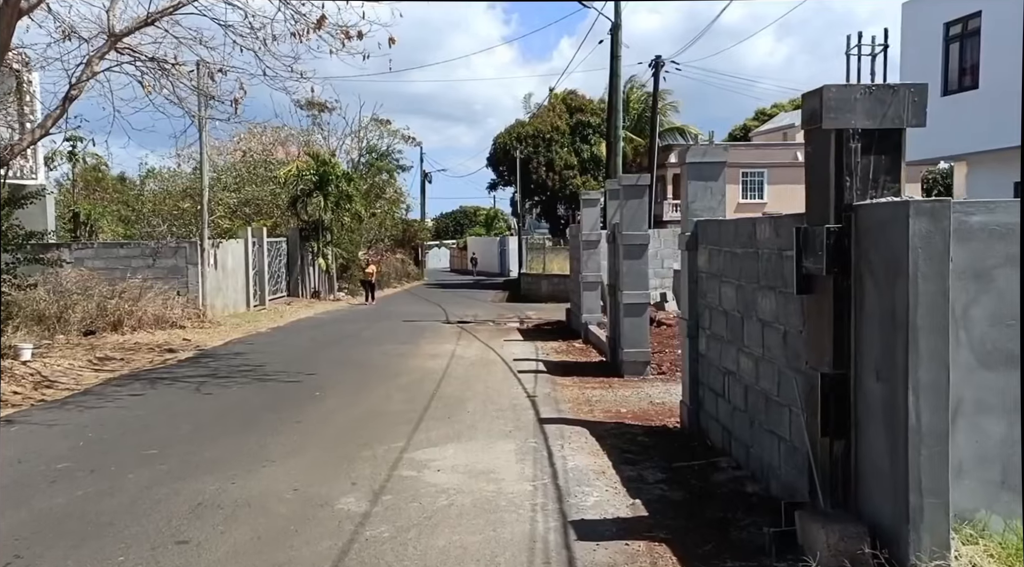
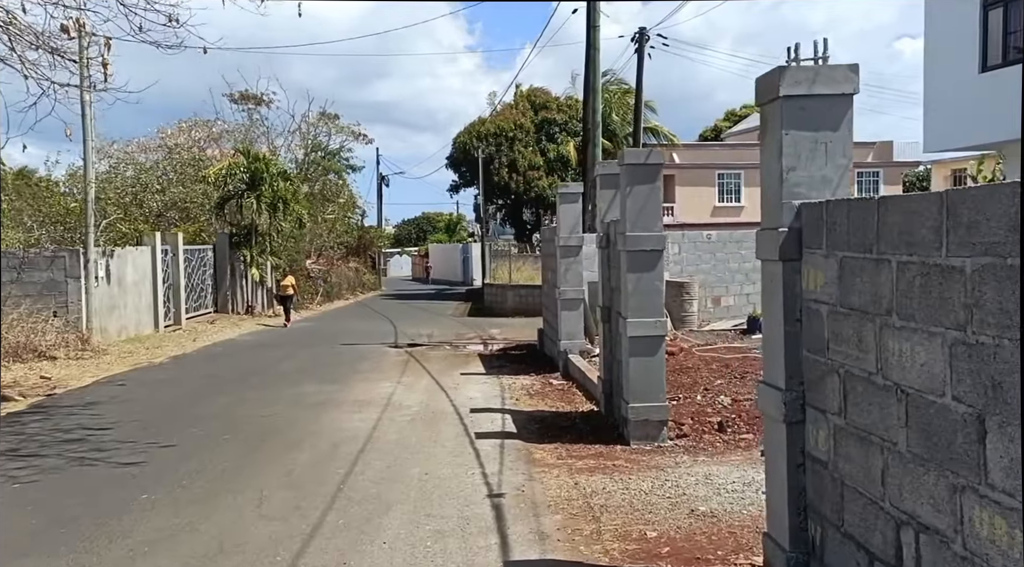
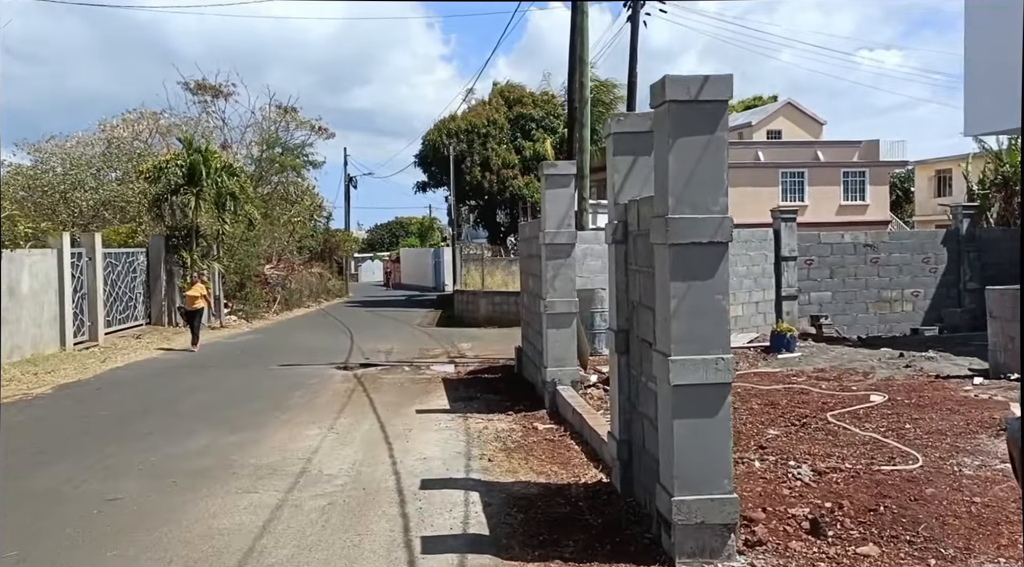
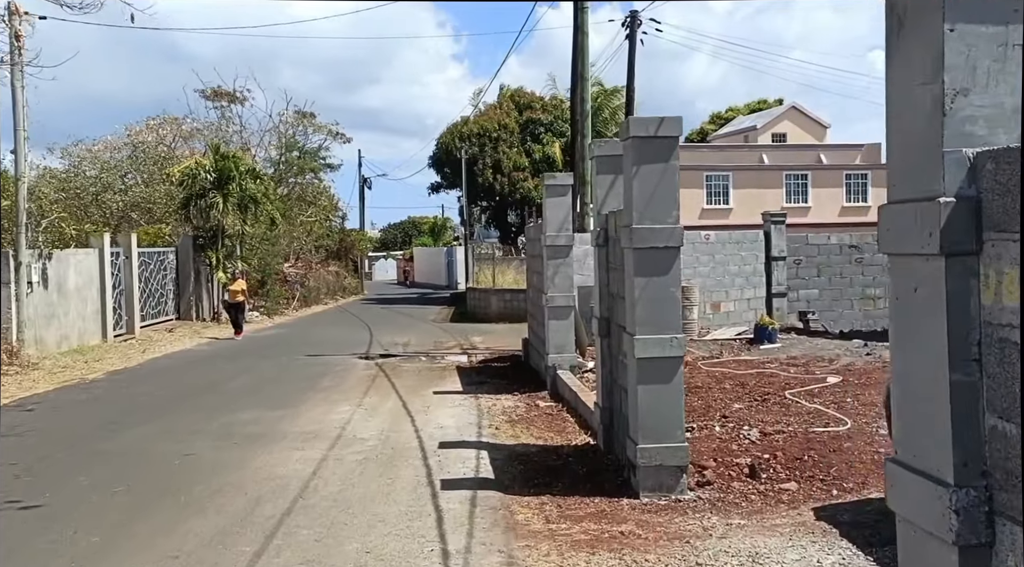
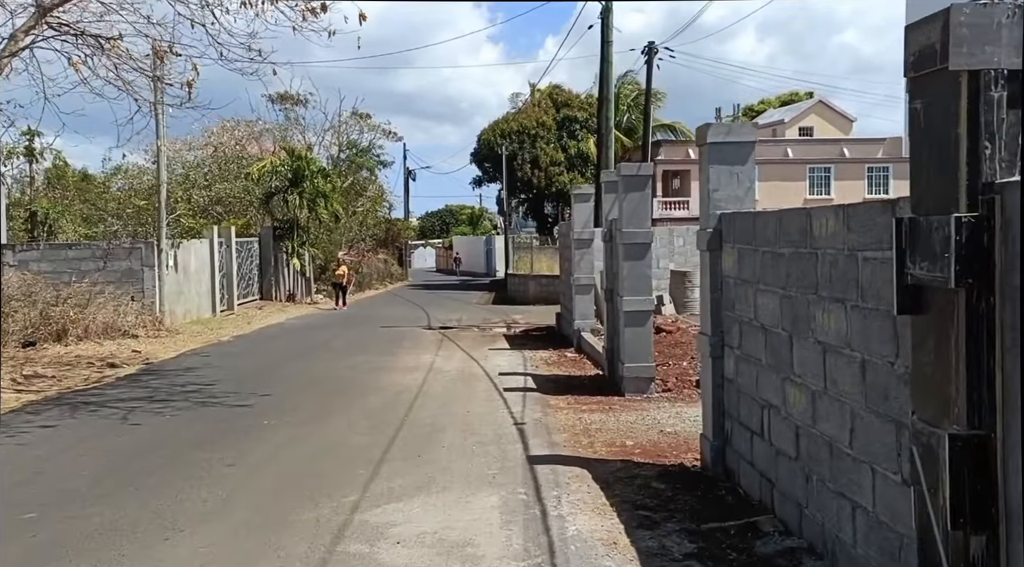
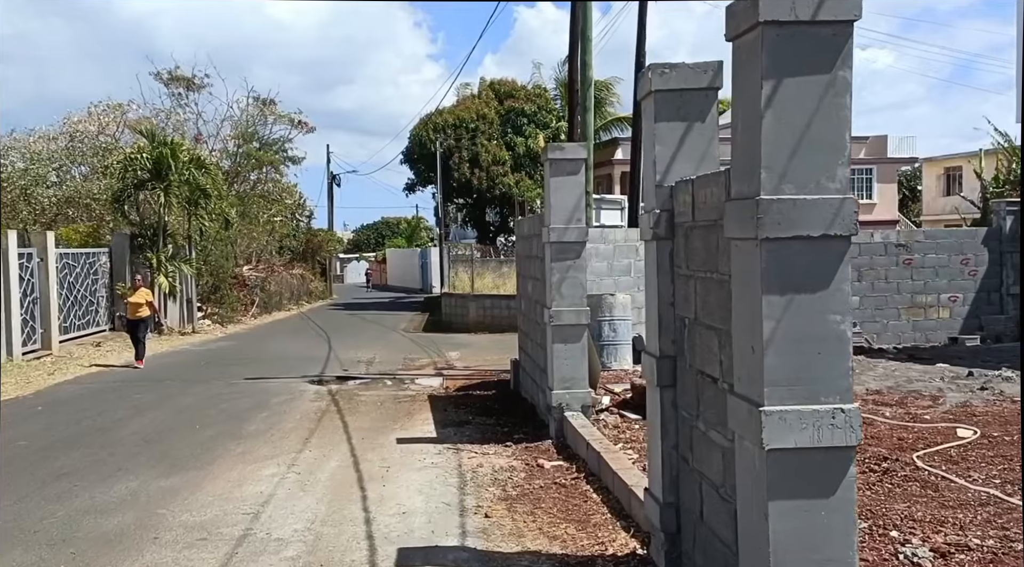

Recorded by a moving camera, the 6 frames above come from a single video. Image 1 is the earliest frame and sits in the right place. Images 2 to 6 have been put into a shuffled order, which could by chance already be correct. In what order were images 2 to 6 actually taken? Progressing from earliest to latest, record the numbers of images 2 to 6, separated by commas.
5, 2, 4, 3, 6
